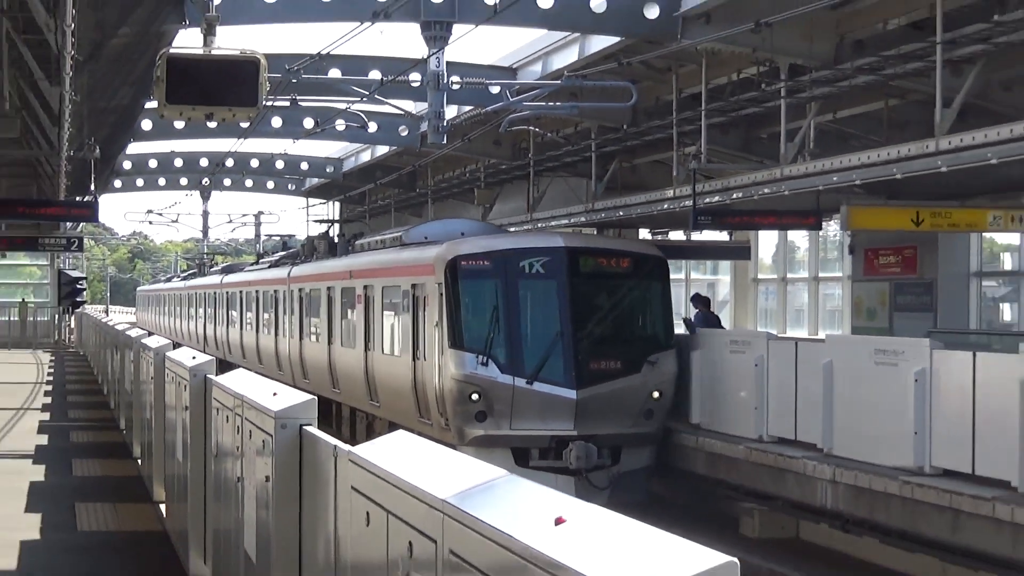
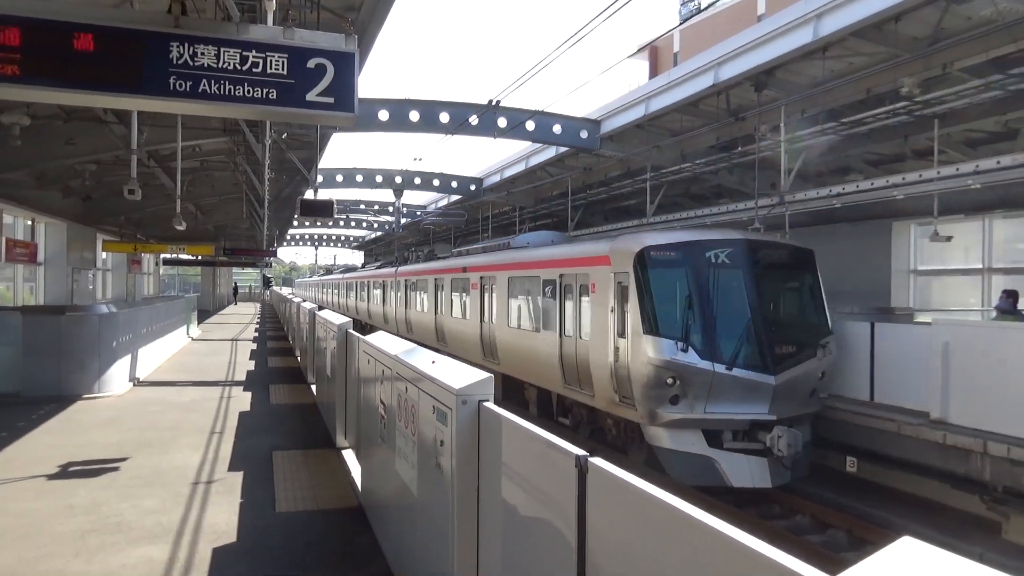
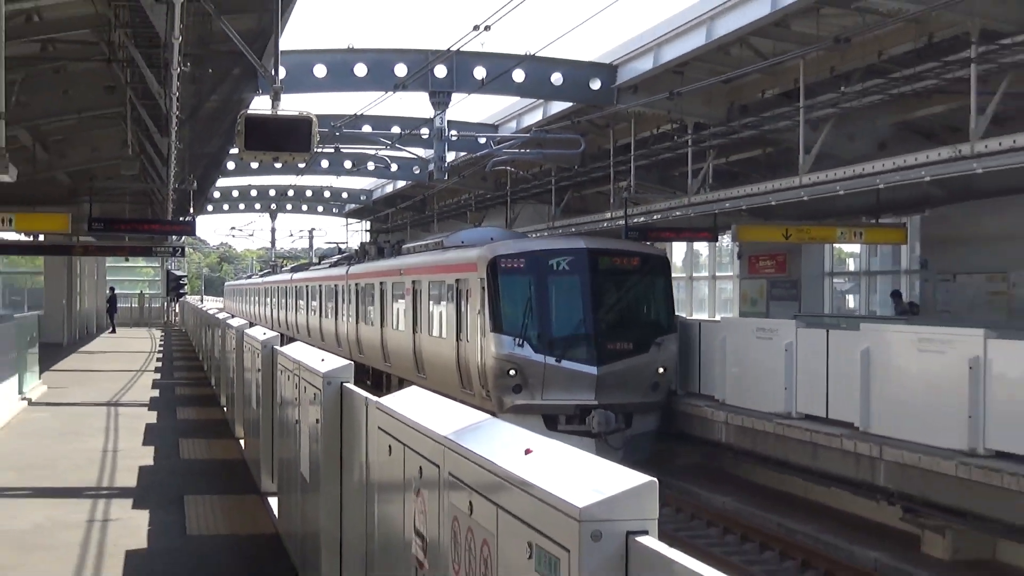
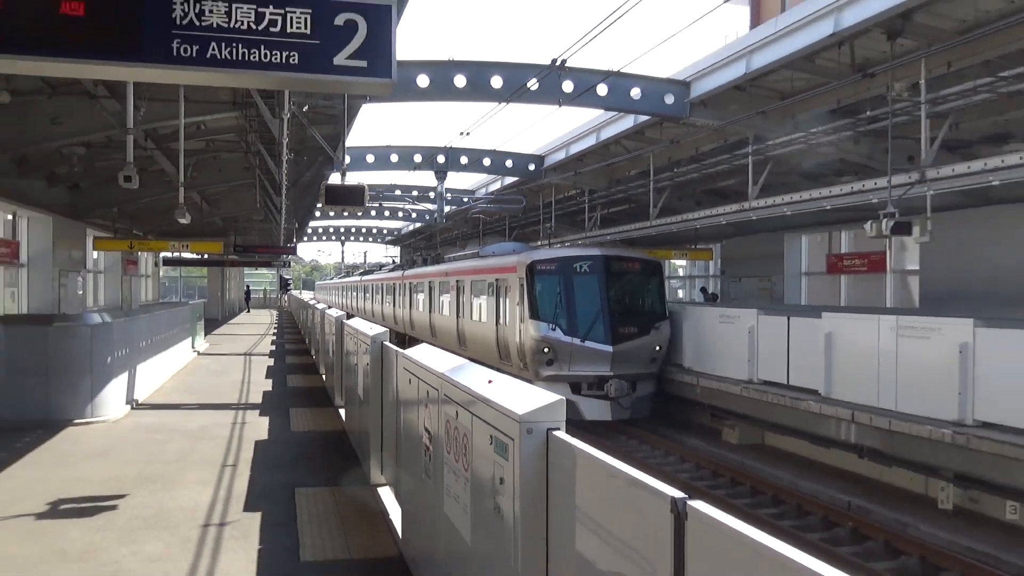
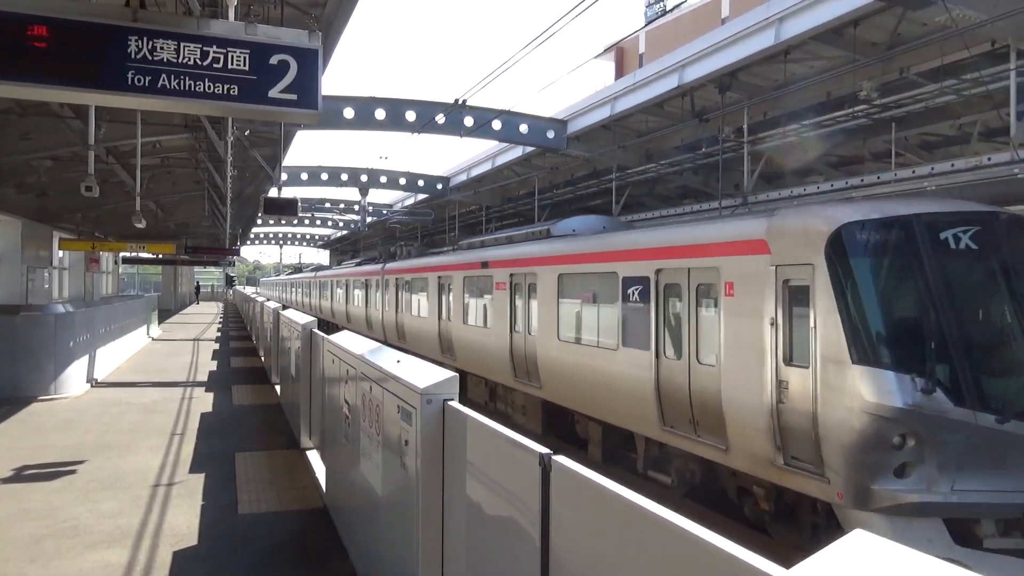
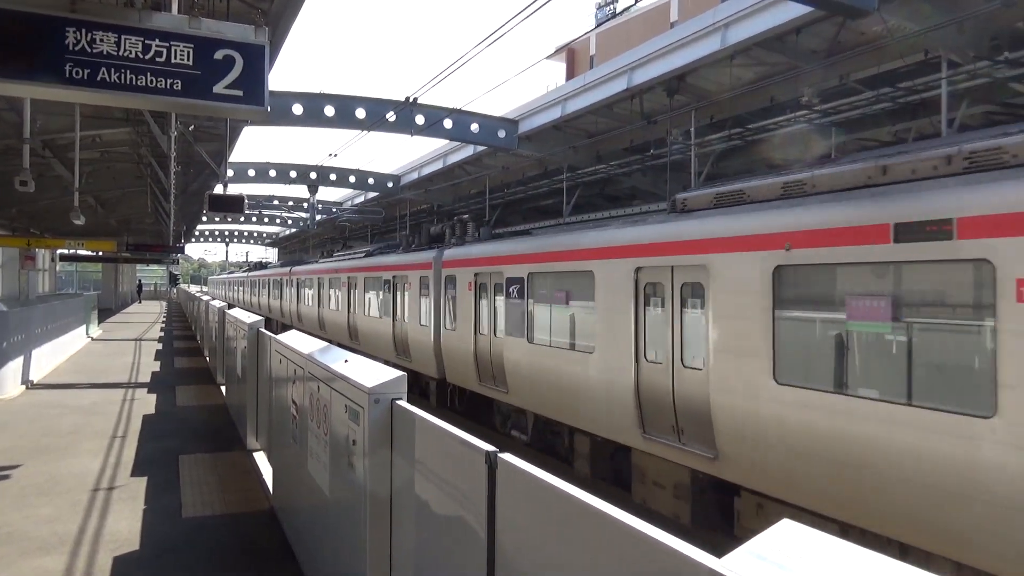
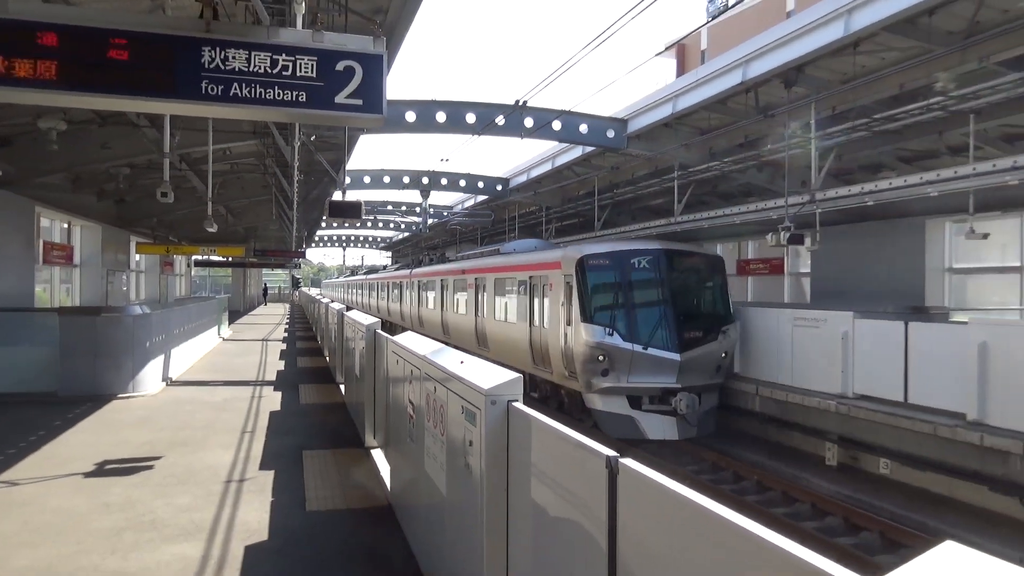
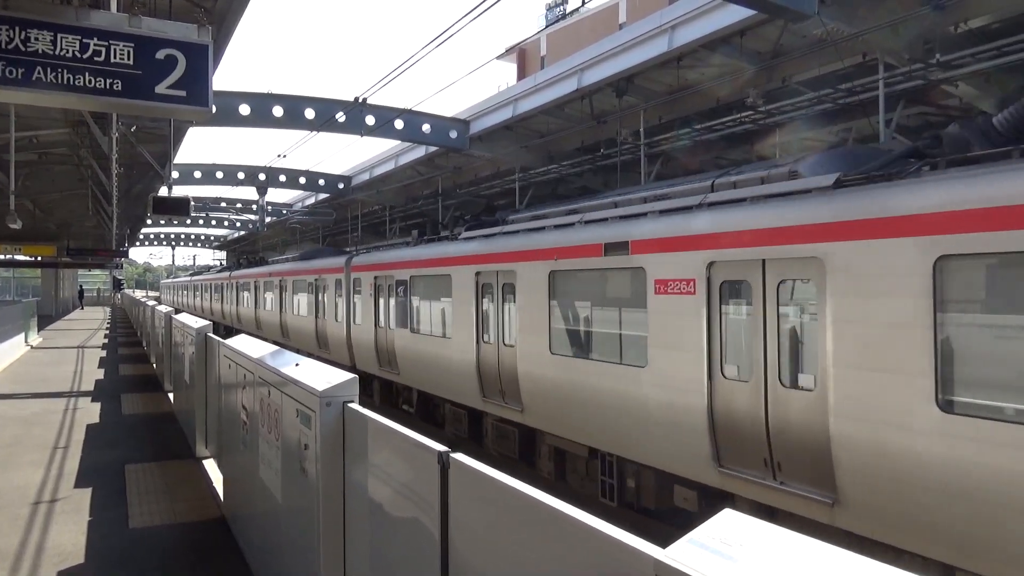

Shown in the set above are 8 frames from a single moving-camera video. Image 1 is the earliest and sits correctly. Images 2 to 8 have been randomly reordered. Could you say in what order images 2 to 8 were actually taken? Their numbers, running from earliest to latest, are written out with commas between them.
3, 4, 7, 2, 5, 6, 8
